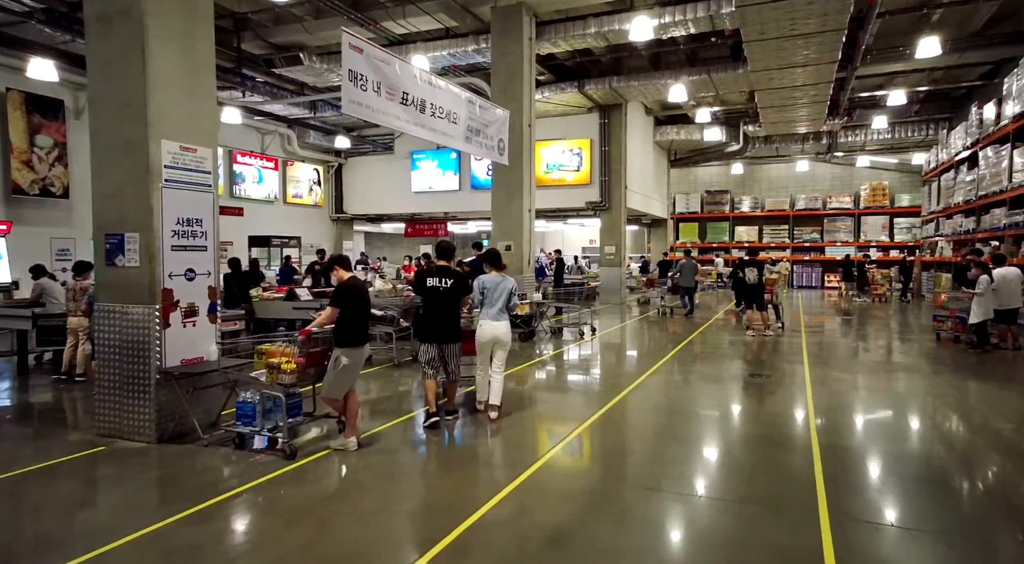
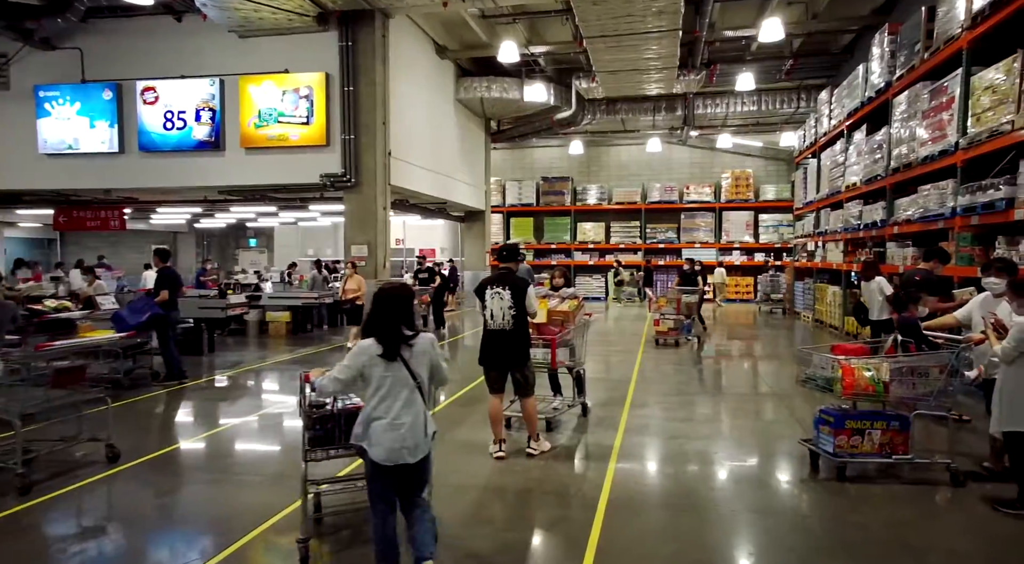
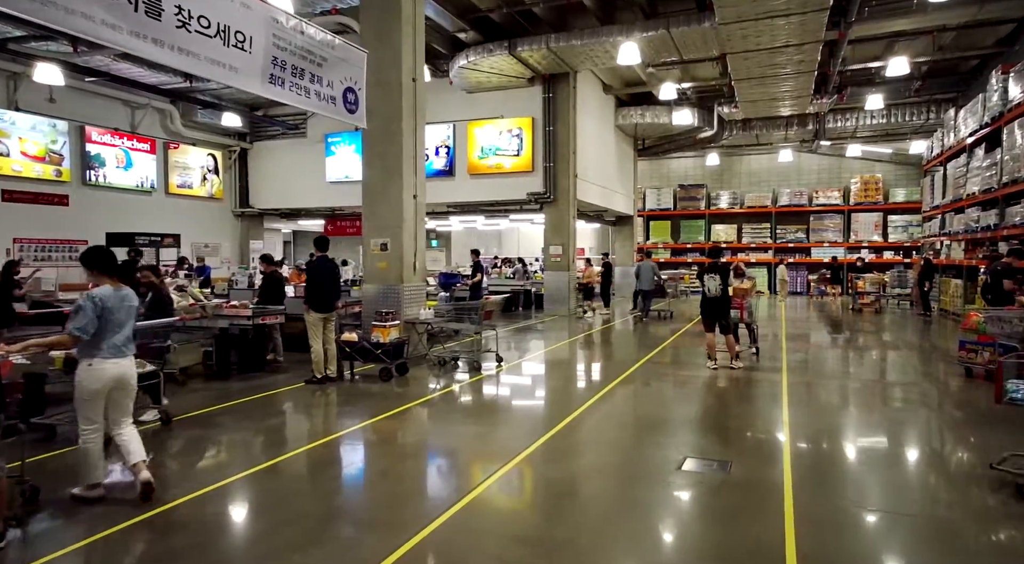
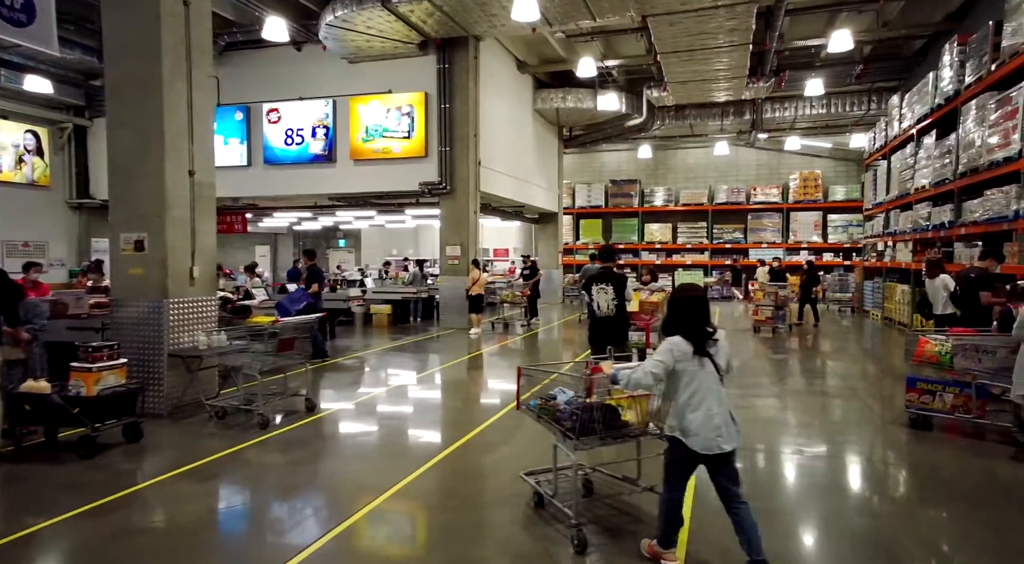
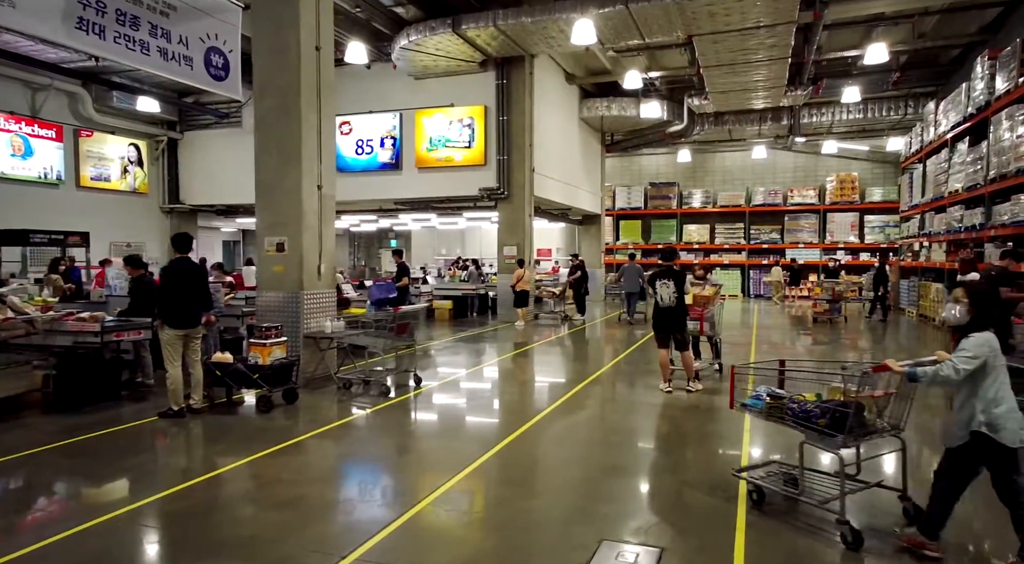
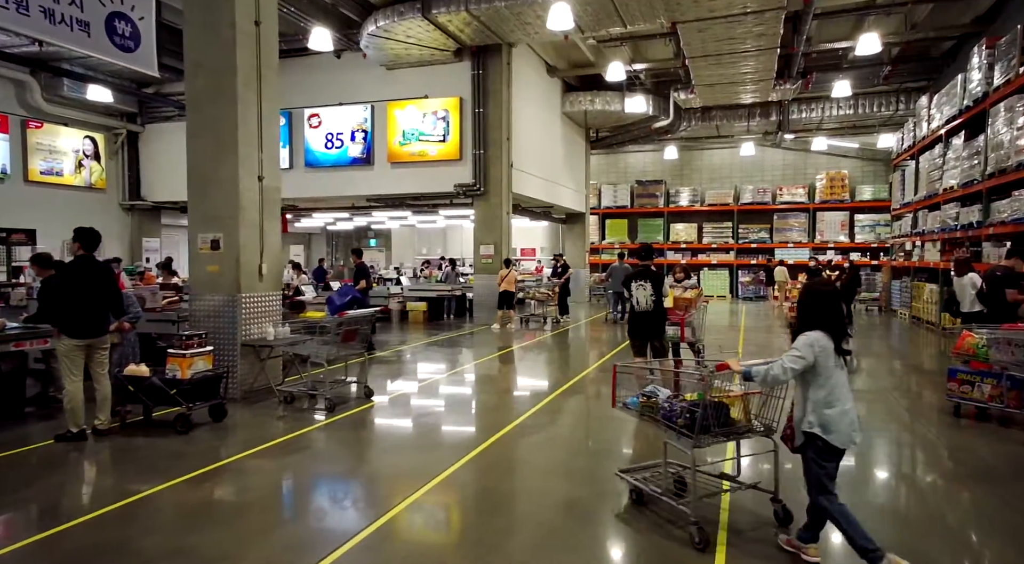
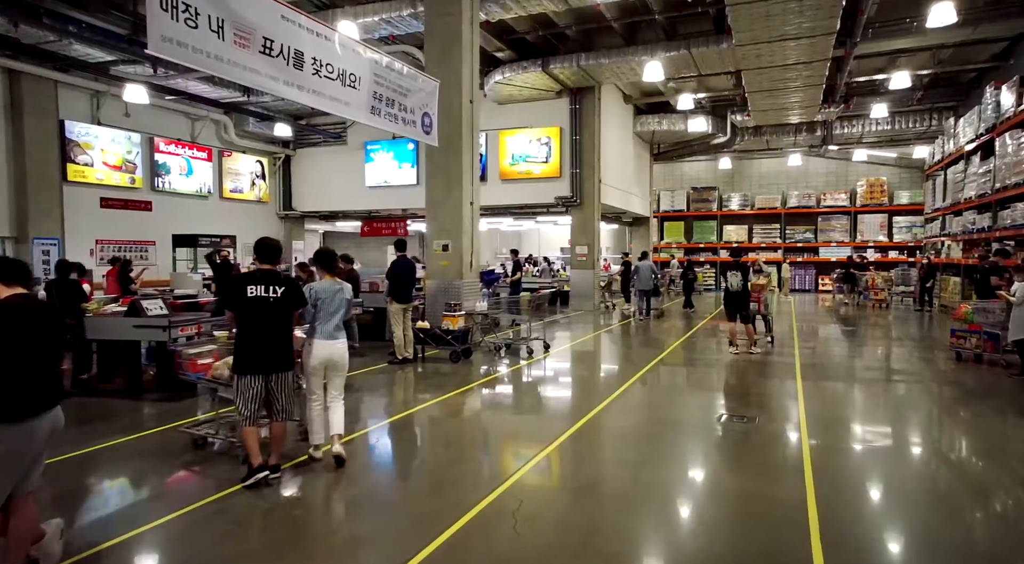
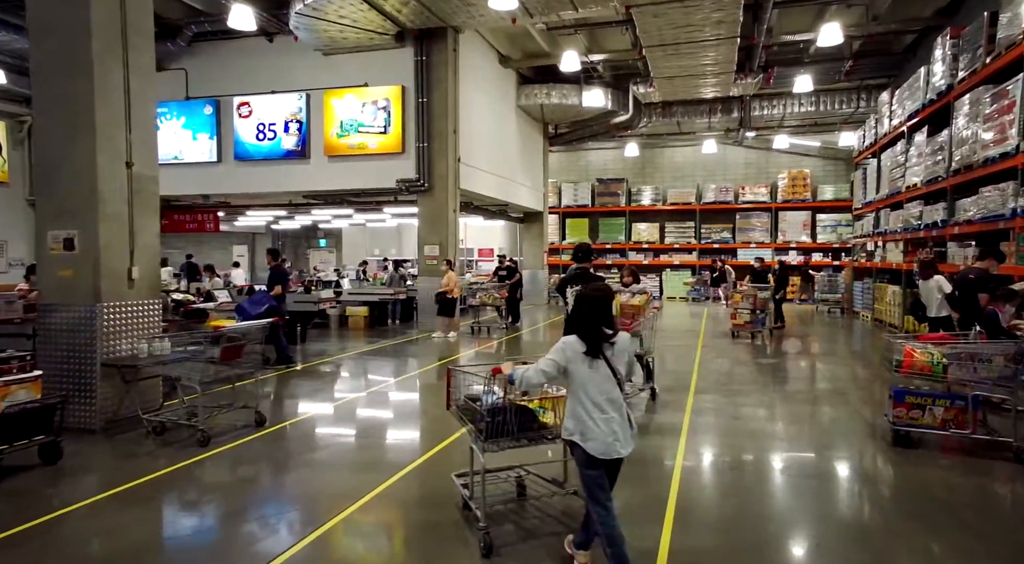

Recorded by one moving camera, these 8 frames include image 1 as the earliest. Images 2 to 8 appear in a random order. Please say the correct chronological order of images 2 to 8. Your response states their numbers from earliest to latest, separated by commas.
7, 3, 5, 6, 4, 8, 2
